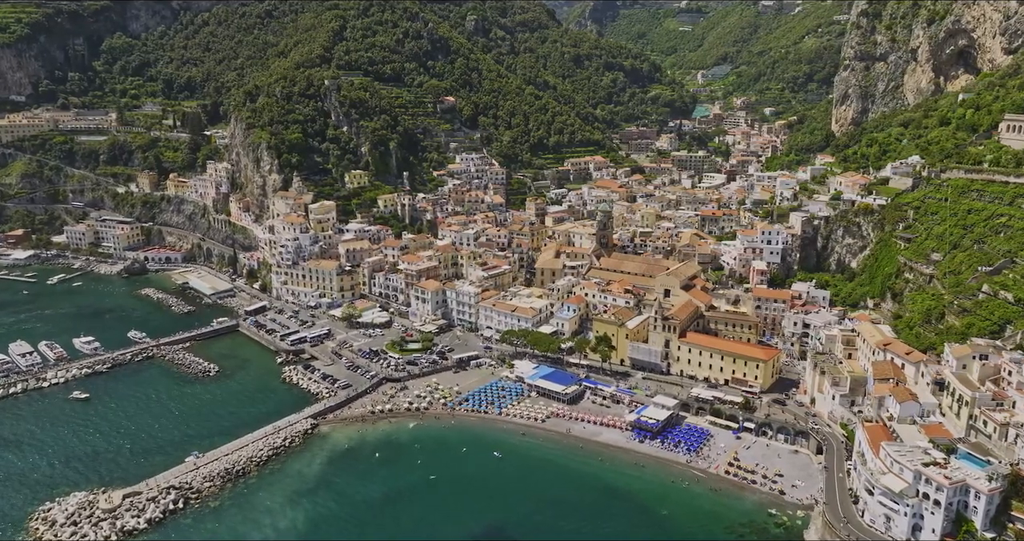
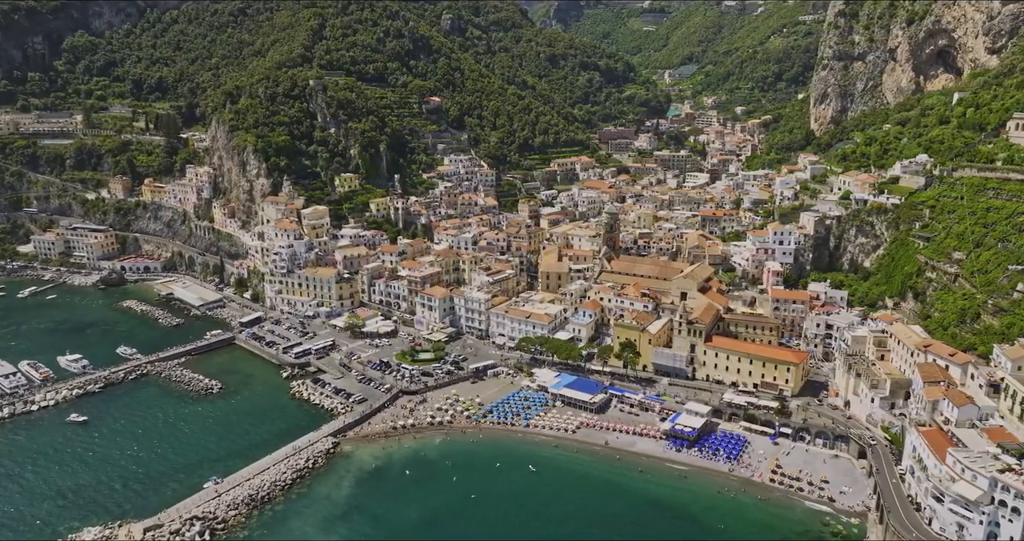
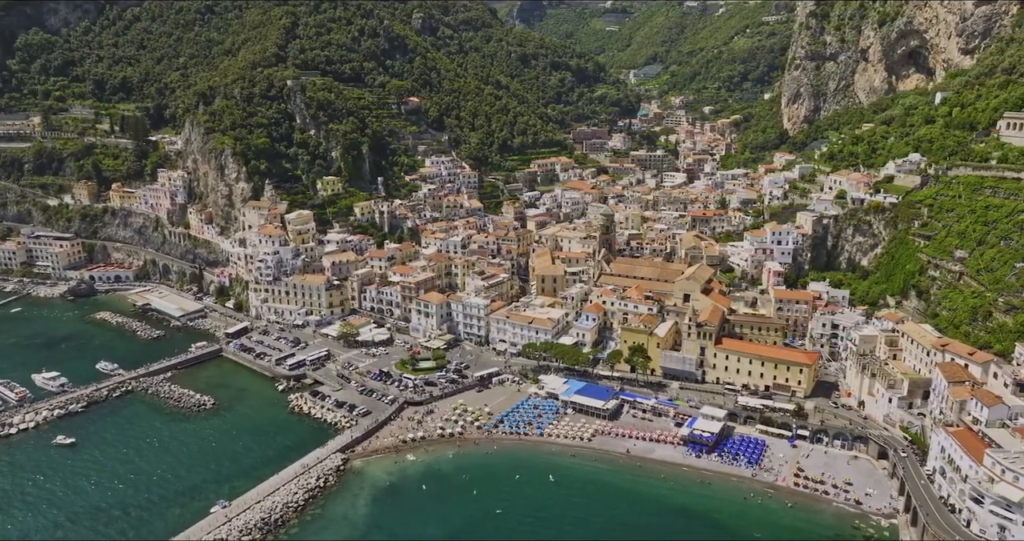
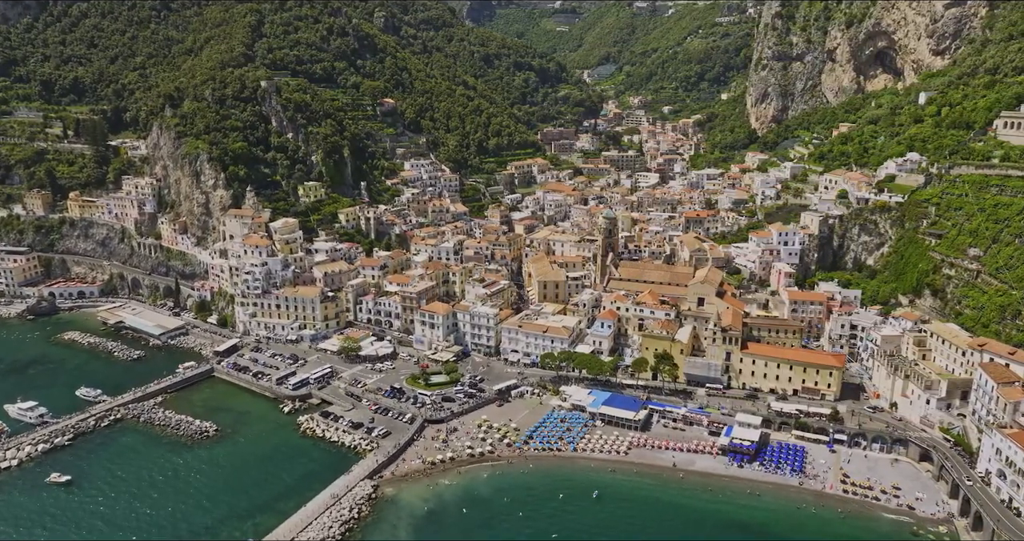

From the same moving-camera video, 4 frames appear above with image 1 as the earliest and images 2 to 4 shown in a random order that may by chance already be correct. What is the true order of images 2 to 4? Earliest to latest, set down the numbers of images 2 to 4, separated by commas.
2, 3, 4
